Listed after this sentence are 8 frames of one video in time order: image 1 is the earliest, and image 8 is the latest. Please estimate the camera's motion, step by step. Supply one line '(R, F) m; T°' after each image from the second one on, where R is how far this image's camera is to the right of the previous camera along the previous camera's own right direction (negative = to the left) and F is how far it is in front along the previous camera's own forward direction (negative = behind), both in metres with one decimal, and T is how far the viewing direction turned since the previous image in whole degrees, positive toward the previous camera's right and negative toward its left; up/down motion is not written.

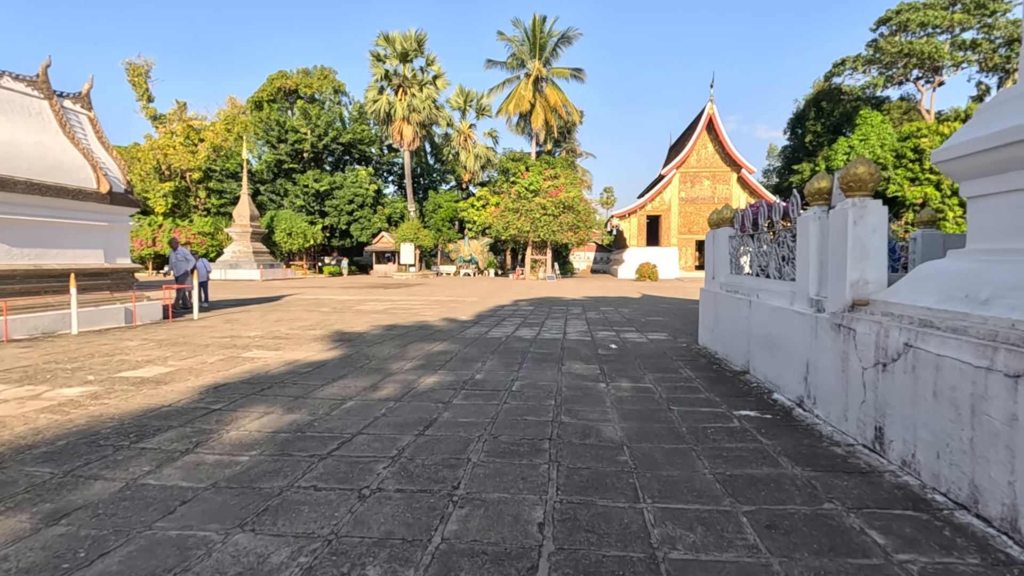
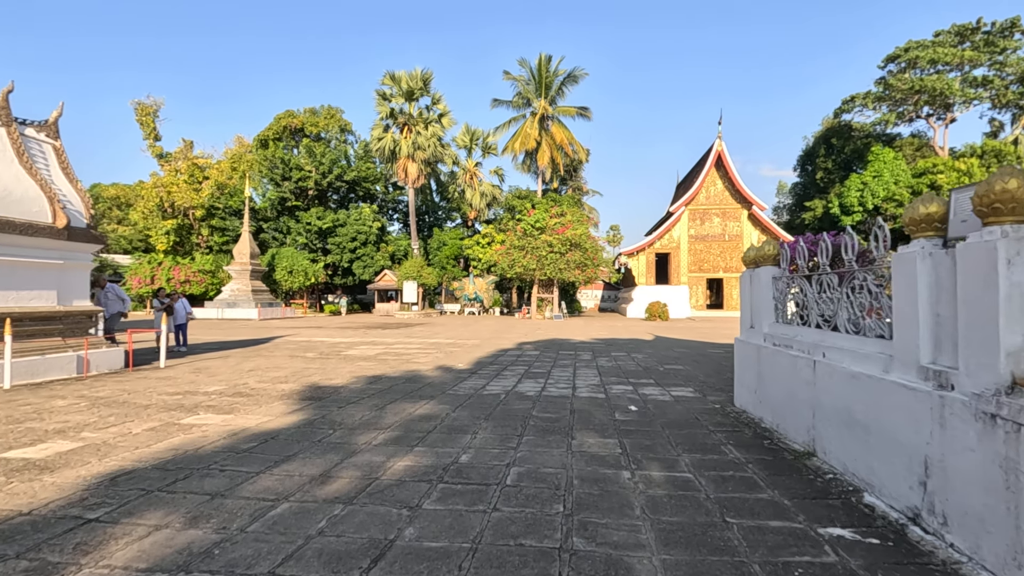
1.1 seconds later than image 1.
(+0.1, +1.0) m; -1°
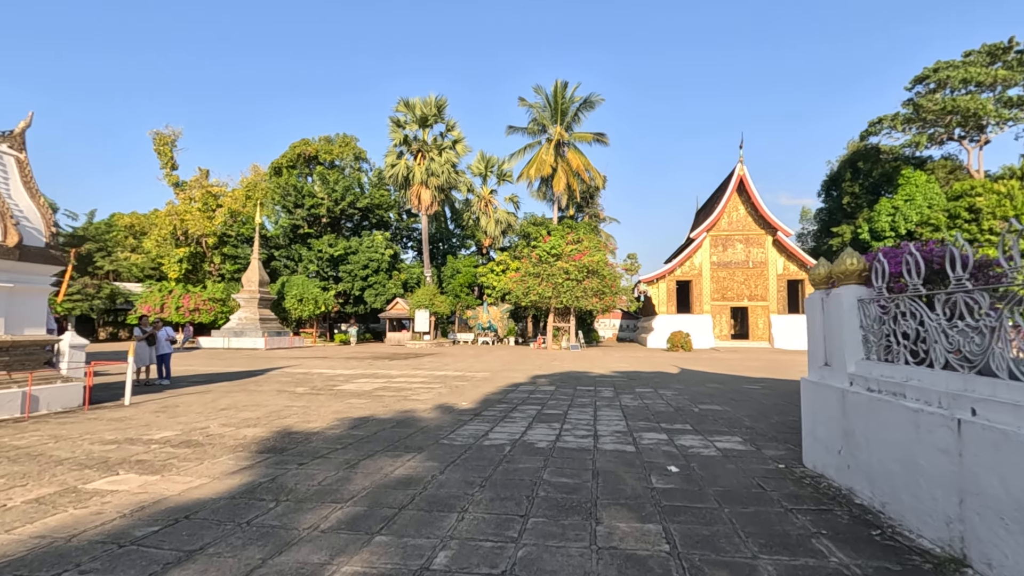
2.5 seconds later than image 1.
(+0.1, +1.1) m; -2°
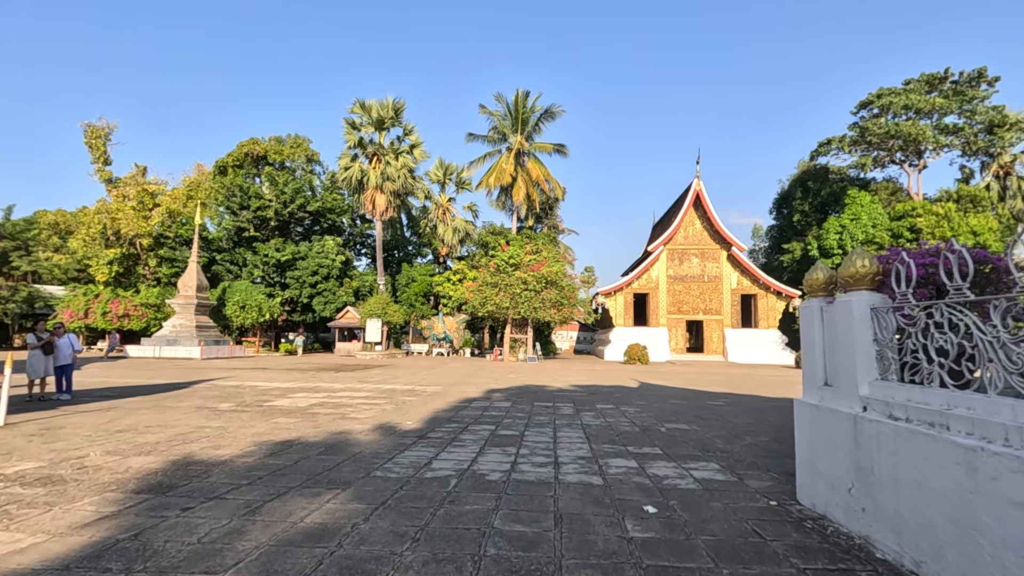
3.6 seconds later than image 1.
(+0.1, +0.7) m; +5°
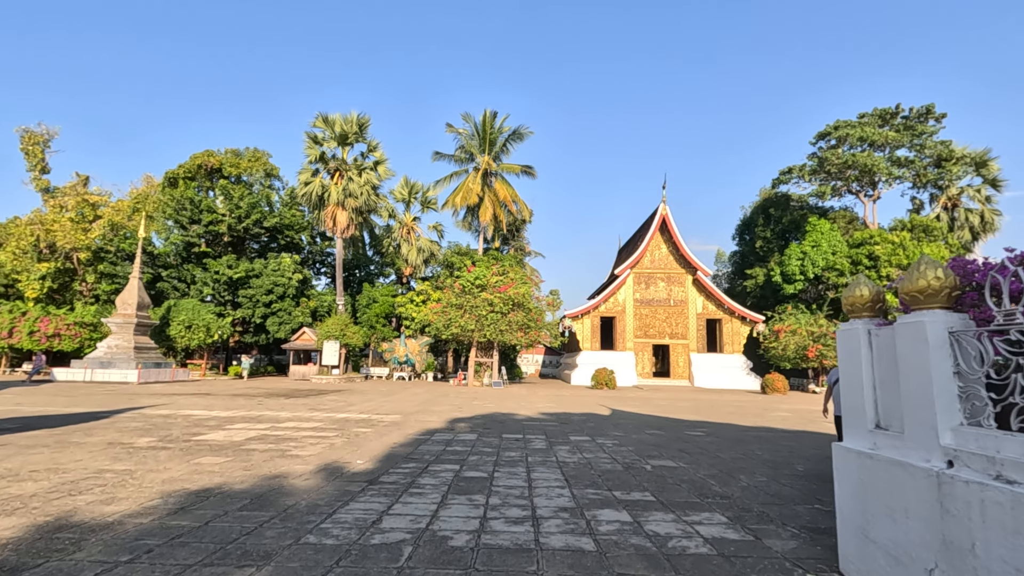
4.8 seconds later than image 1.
(-0.1, +0.8) m; +4°
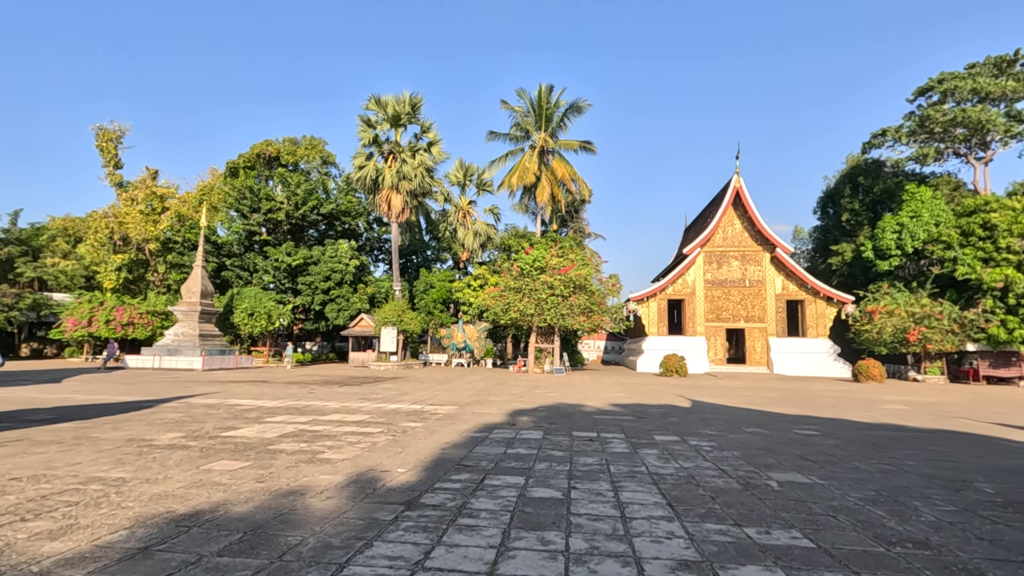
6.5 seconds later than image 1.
(-0.2, +1.4) m; -6°
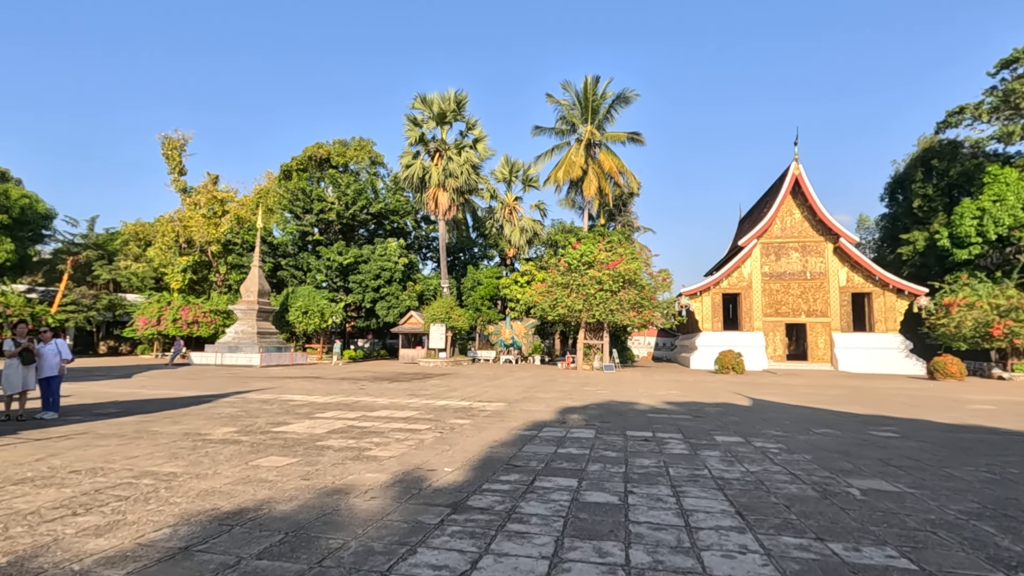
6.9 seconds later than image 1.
(0.0, +0.3) m; -5°
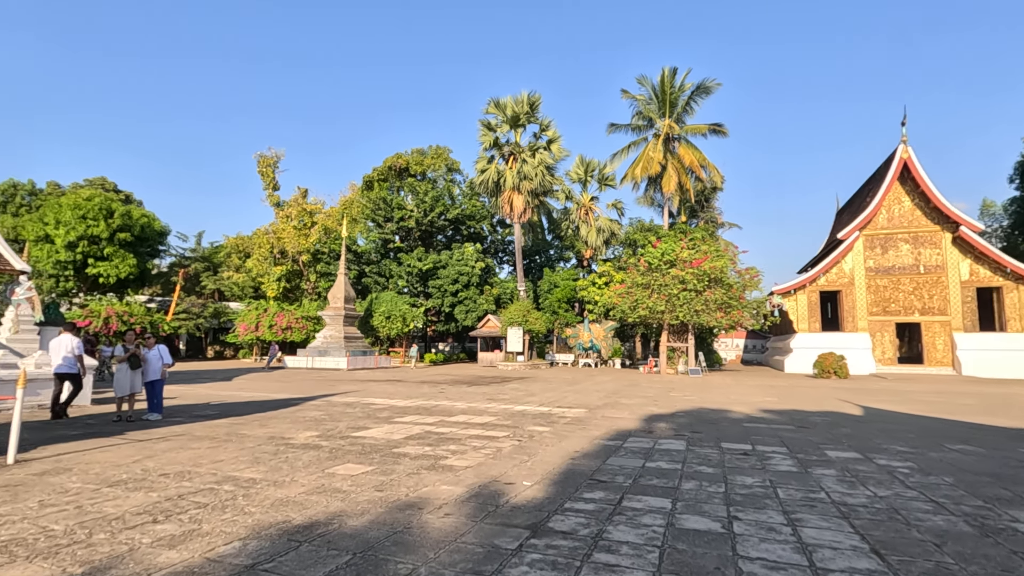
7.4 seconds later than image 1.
(0.0, +0.4) m; -8°
